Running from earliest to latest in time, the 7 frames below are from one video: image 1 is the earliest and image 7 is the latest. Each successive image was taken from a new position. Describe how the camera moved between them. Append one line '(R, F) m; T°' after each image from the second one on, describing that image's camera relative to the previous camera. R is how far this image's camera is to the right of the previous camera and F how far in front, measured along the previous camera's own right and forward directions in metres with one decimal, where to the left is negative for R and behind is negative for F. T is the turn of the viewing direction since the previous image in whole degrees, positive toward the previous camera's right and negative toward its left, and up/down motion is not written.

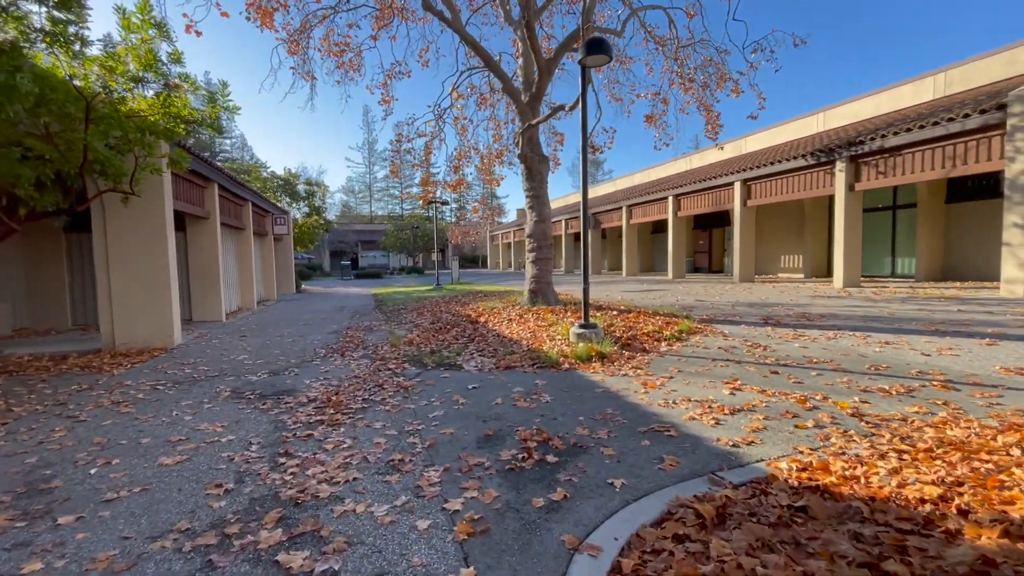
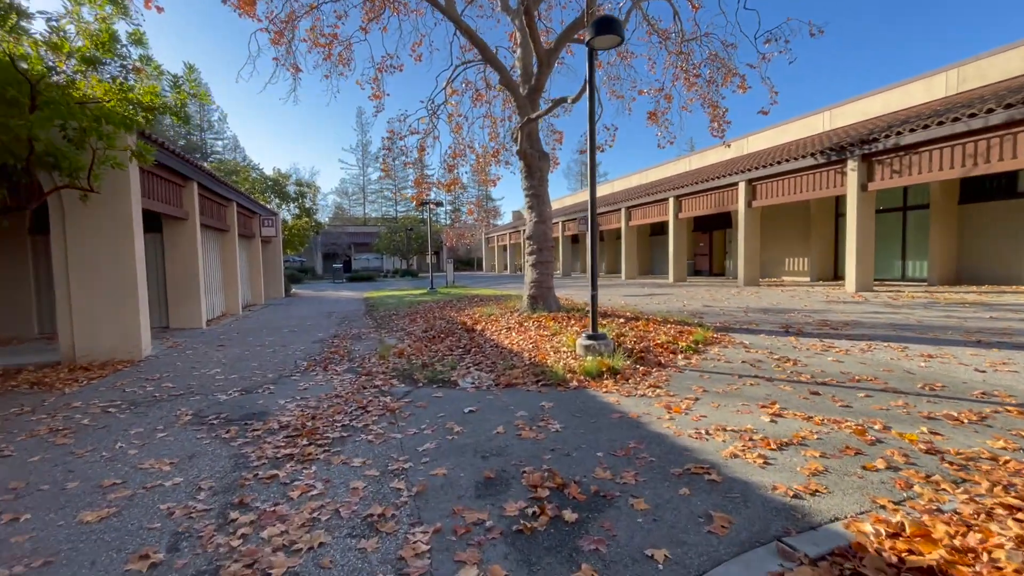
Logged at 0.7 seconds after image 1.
(-0.1, +0.7) m; +1°
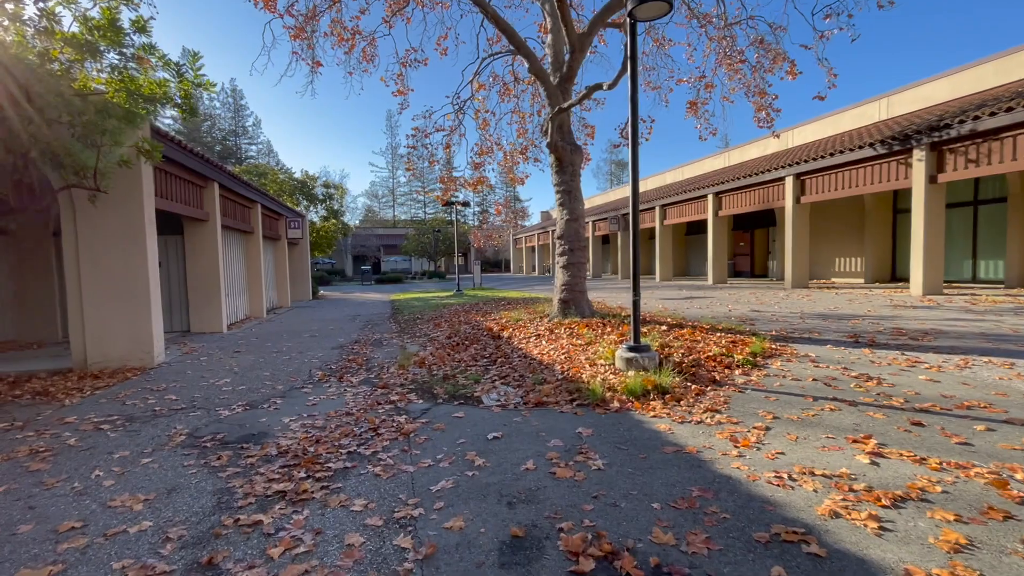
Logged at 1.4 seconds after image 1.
(0.0, +0.7) m; -3°
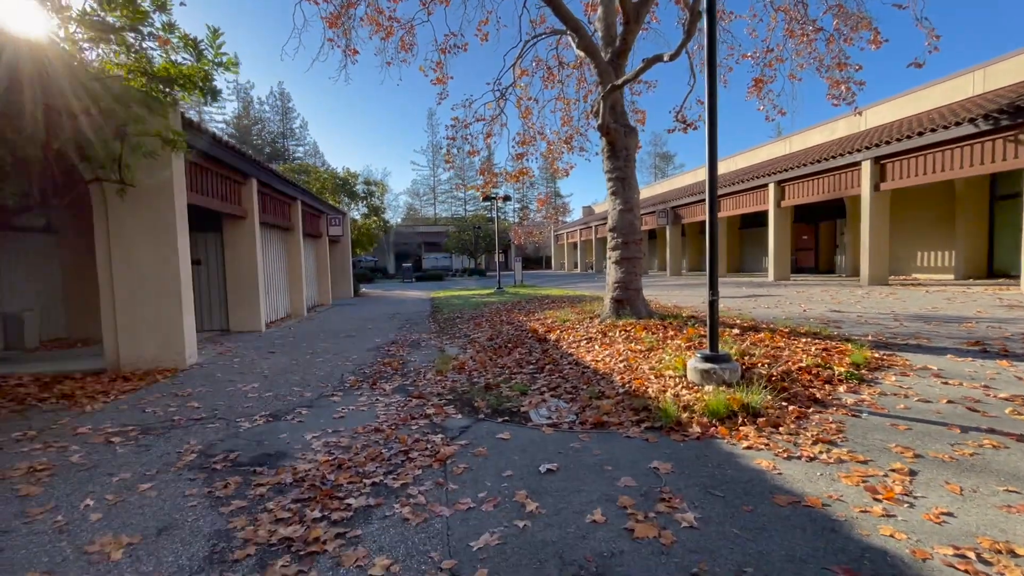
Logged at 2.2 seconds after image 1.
(-0.1, +0.8) m; -5°
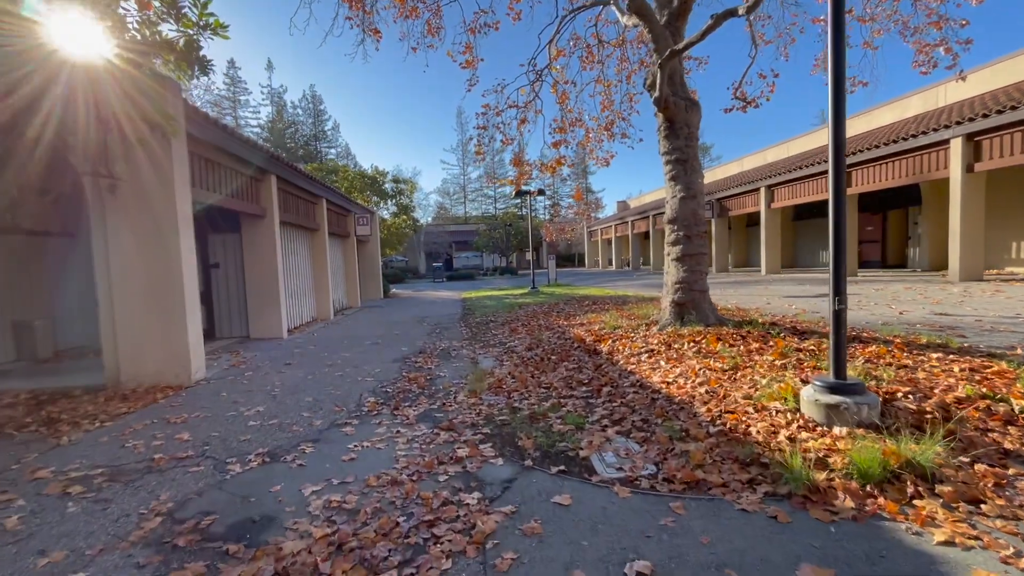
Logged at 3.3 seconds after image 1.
(-0.2, +1.1) m; -4°
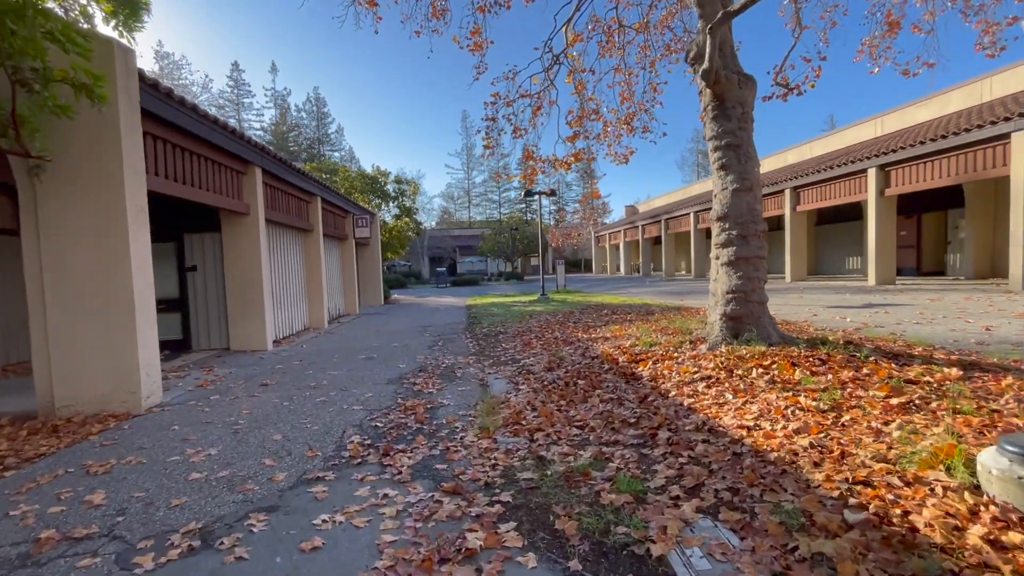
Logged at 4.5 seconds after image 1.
(-0.2, +1.2) m; 0°
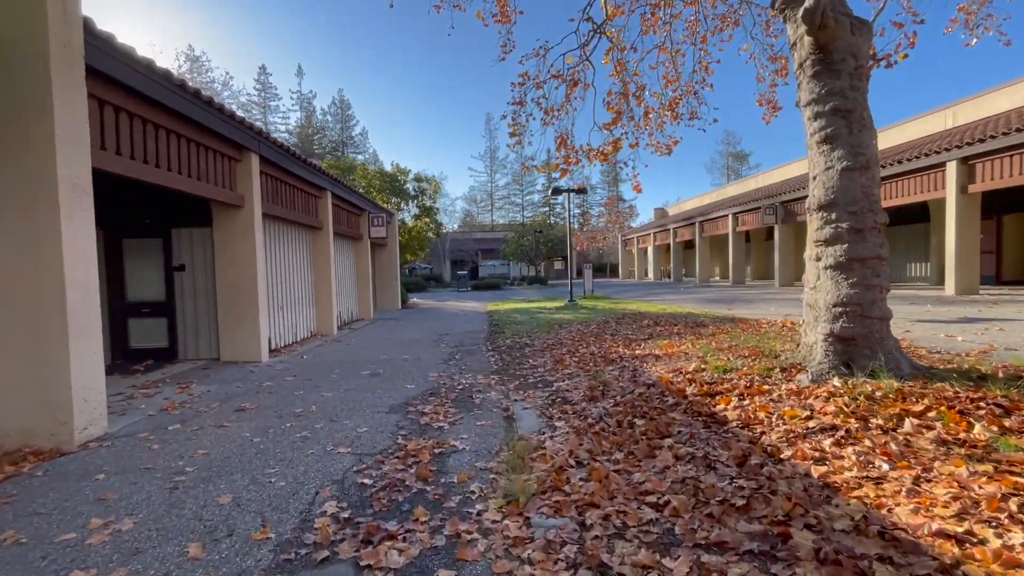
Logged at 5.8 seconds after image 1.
(-0.1, +1.3) m; -3°
